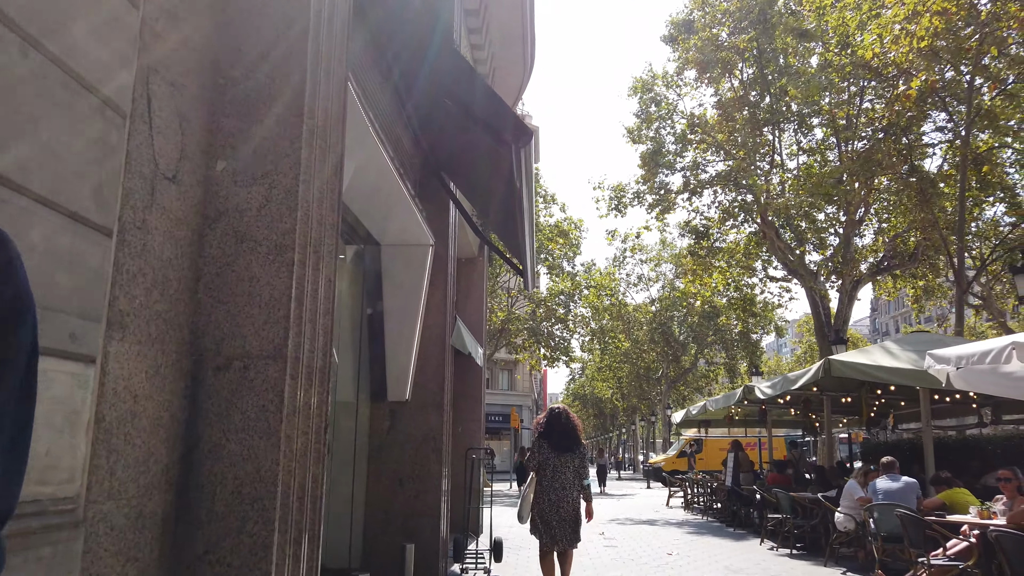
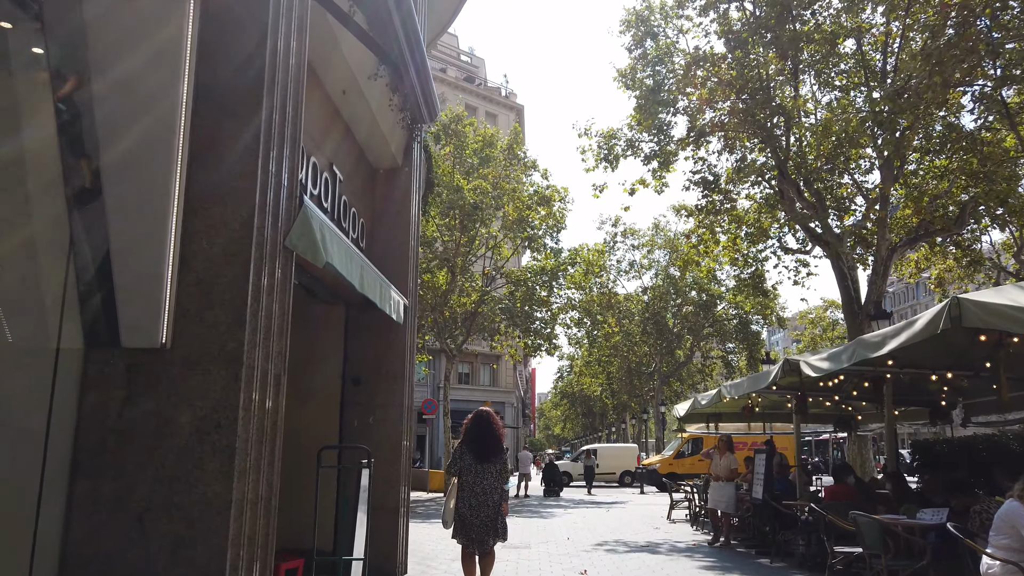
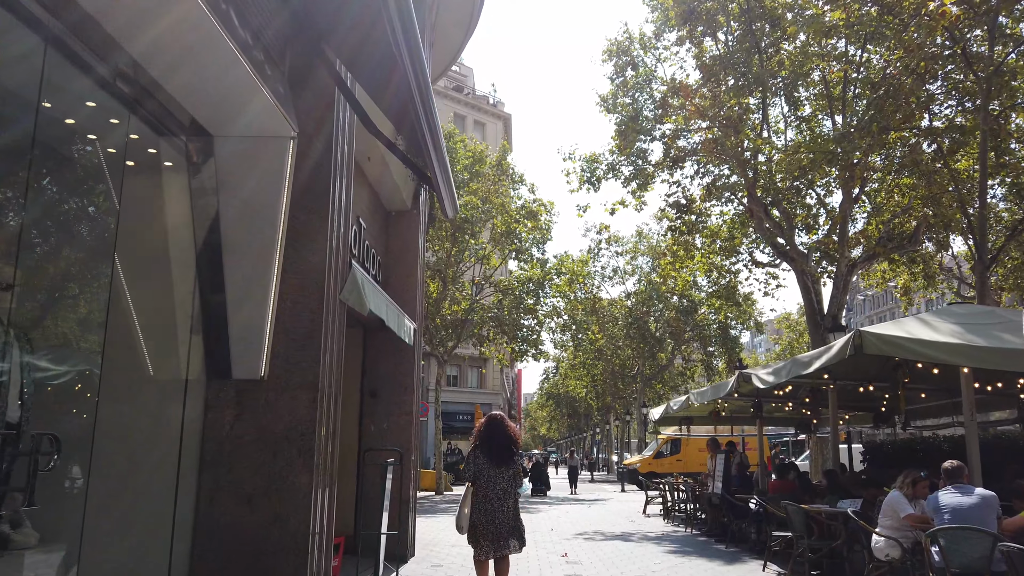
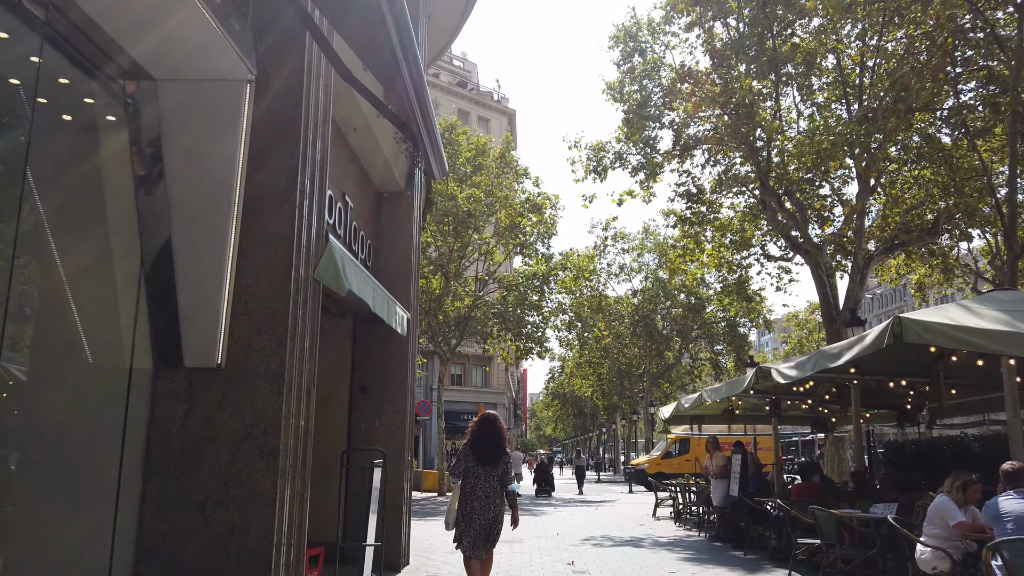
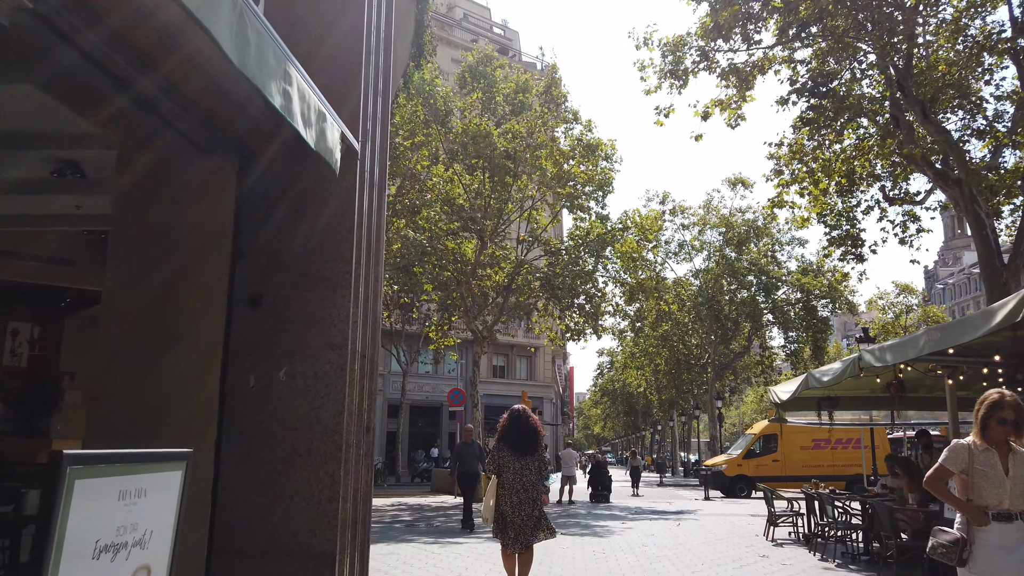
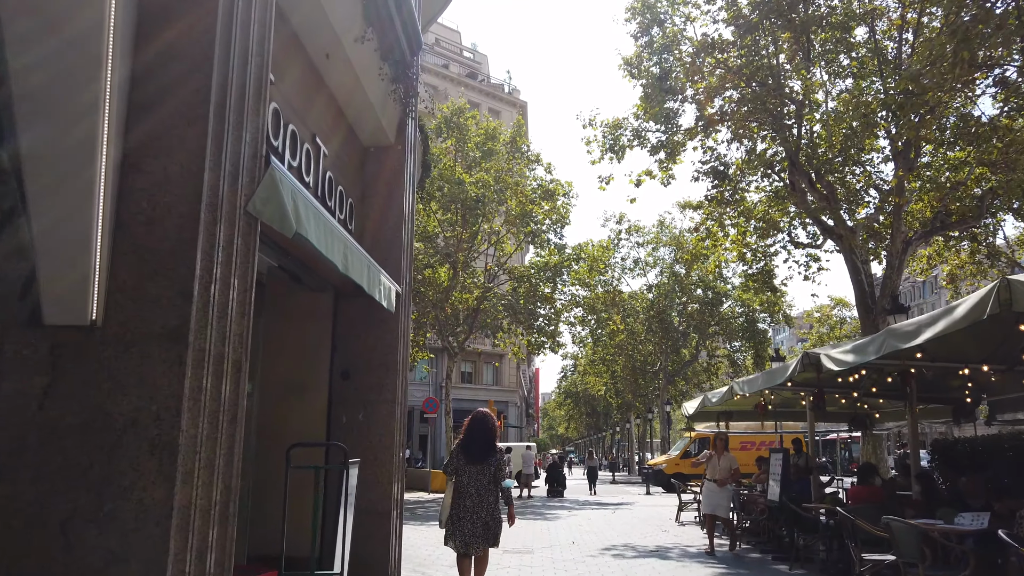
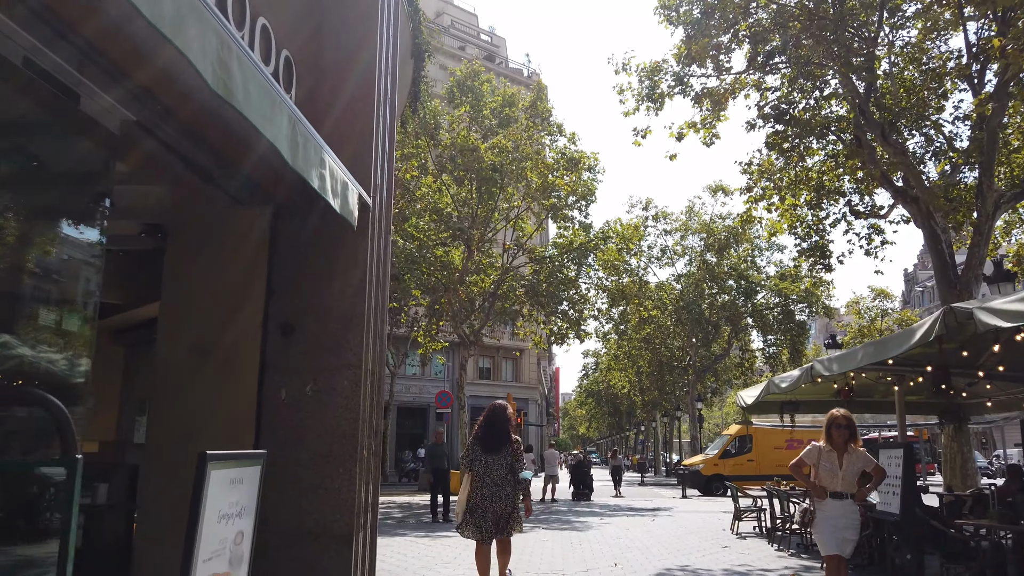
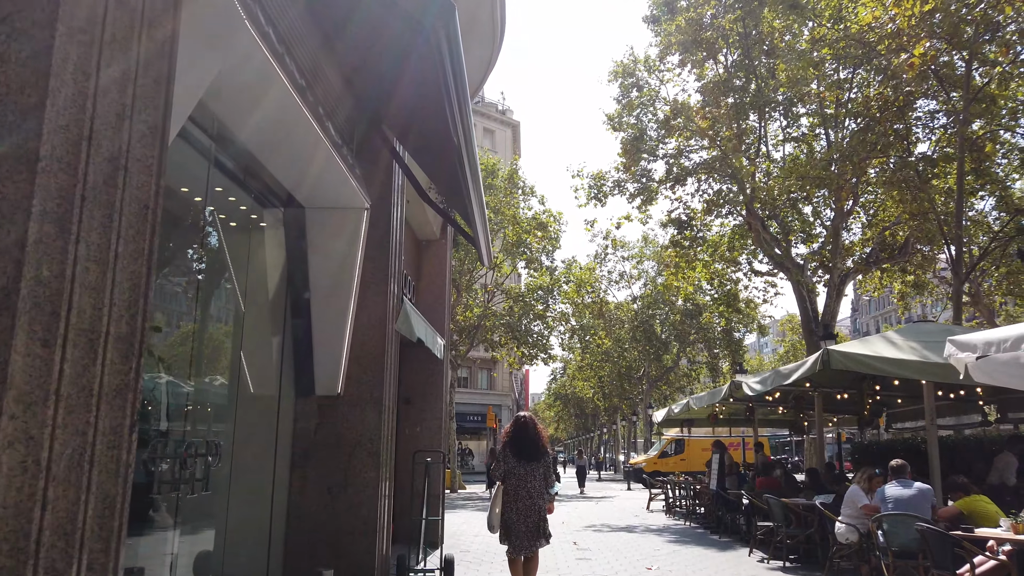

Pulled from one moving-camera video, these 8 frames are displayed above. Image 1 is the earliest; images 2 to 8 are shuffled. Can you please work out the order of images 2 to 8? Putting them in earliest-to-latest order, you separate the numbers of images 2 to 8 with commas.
8, 3, 4, 2, 6, 7, 5
